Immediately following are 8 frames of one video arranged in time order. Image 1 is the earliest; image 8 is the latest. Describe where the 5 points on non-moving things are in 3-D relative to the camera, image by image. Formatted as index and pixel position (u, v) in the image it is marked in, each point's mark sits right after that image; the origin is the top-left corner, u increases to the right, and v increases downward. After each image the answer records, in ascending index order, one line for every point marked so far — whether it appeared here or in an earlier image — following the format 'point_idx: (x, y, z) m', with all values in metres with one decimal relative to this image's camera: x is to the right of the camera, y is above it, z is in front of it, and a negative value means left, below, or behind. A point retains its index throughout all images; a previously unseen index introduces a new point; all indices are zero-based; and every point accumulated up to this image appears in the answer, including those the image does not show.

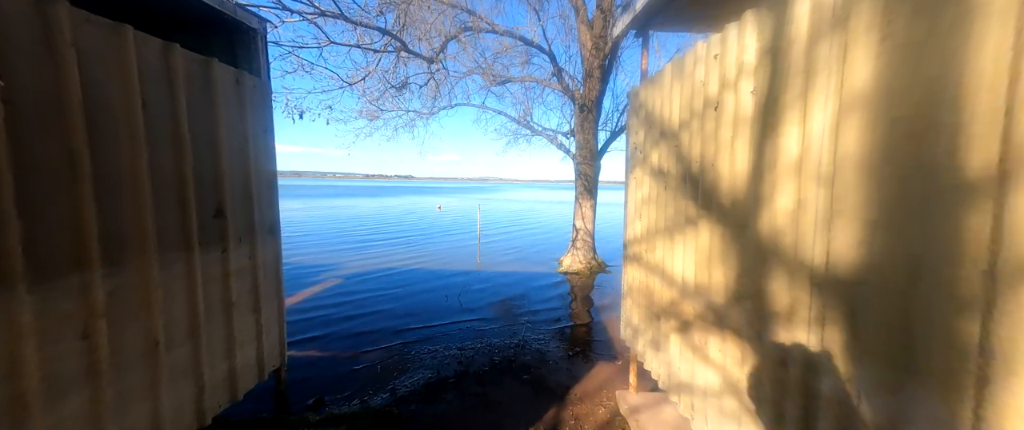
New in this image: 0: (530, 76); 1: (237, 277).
0: (+0.4, +3.1, +8.0) m
1: (-1.7, -0.4, +2.2) m
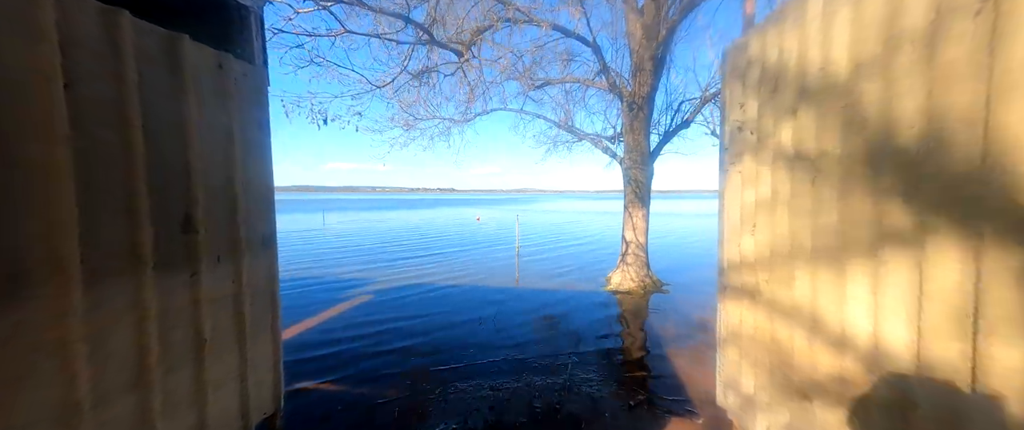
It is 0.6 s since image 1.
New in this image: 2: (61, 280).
0: (+1.2, +2.9, +7.4) m
1: (-1.5, -0.4, +1.7) m
2: (-1.5, -0.2, +1.2) m
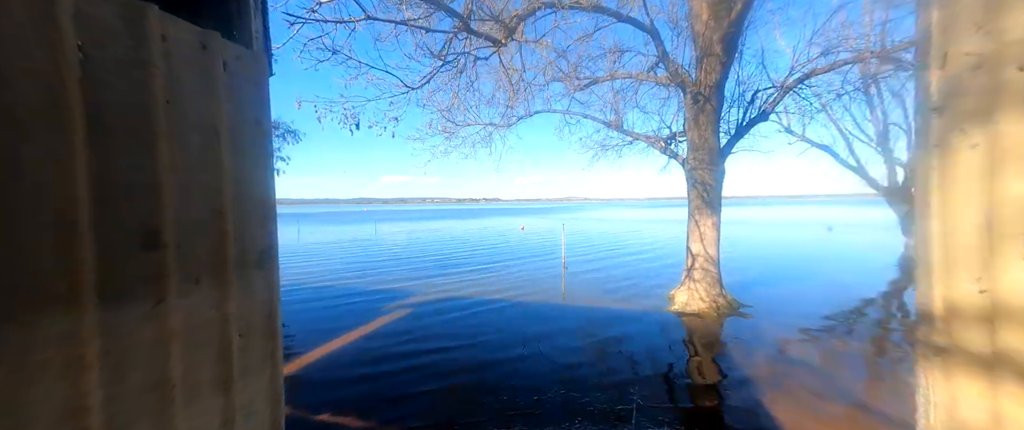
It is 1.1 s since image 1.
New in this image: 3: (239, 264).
0: (+2.1, +2.7, +6.8) m
1: (-1.3, -0.5, +1.4) m
2: (-1.4, -0.3, +0.8) m
3: (-1.2, -0.2, +1.6) m
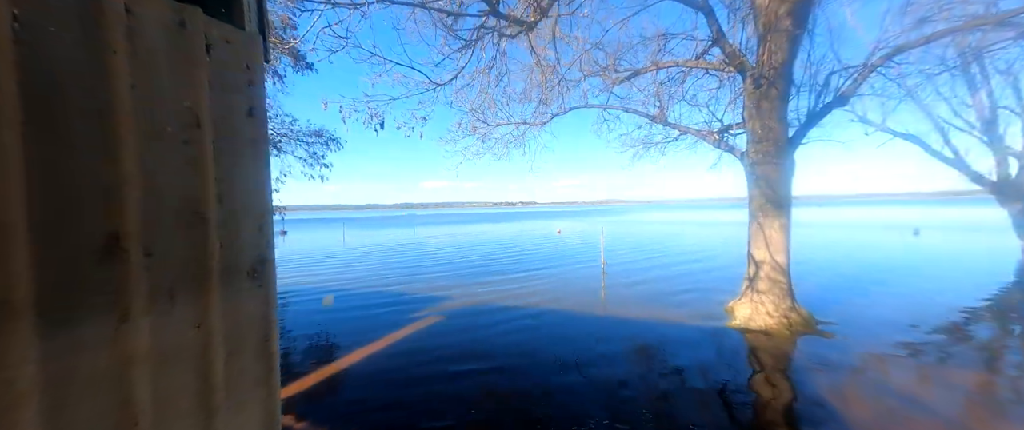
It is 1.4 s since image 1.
0: (+2.7, +2.7, +6.2) m
1: (-1.2, -0.5, +1.2) m
2: (-1.4, -0.3, +0.7) m
3: (-1.1, -0.2, +1.4) m
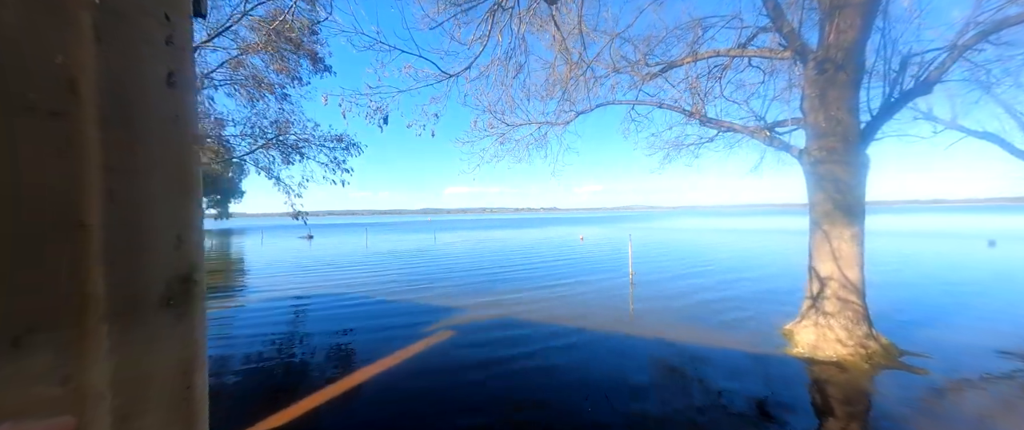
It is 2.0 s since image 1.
0: (+3.1, +2.6, +5.6) m
1: (-1.2, -0.5, +0.8) m
2: (-1.4, -0.3, +0.3) m
3: (-1.1, -0.3, +1.0) m
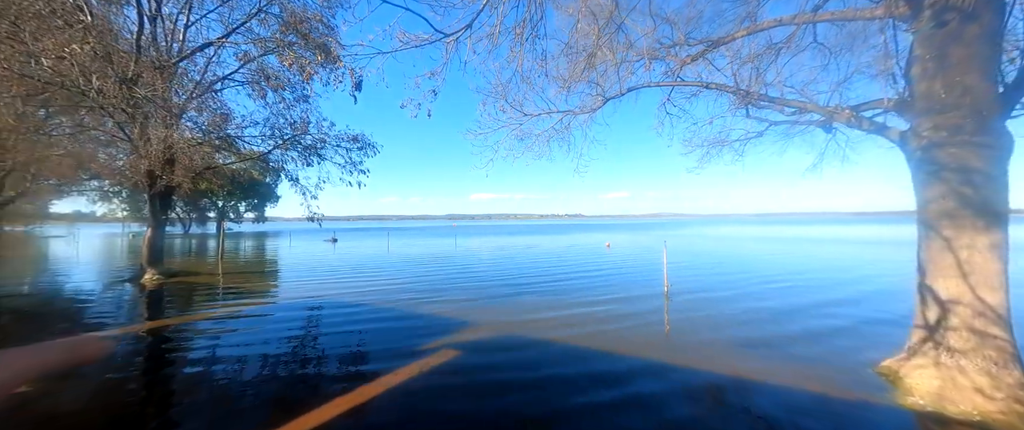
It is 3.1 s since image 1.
0: (+3.3, +2.5, +4.7) m
1: (-1.3, -0.4, +0.1) m
2: (-1.5, -0.2, -0.4) m
3: (-1.2, -0.2, +0.3) m
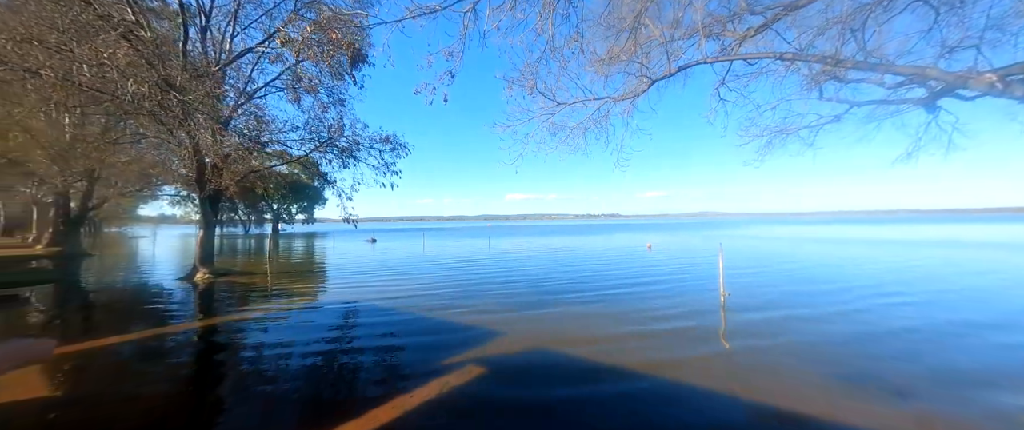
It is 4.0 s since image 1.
0: (+3.7, +2.5, +3.8) m
1: (-1.4, -0.4, -0.3) m
2: (-1.7, -0.2, -0.8) m
3: (-1.3, -0.2, -0.1) m
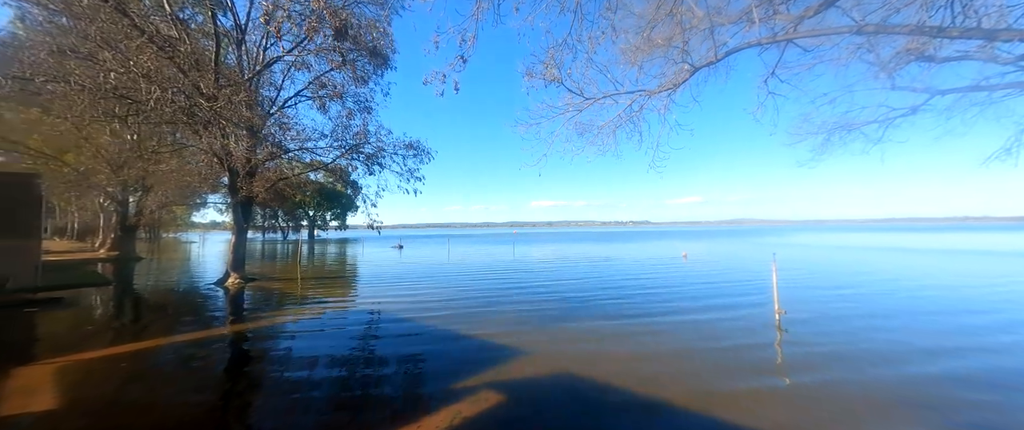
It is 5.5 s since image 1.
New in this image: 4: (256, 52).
0: (+3.9, +2.5, +3.1) m
1: (-1.5, -0.4, -0.6) m
2: (-1.8, -0.1, -1.1) m
3: (-1.3, -0.1, -0.5) m
4: (-9.2, +5.9, +12.6) m
